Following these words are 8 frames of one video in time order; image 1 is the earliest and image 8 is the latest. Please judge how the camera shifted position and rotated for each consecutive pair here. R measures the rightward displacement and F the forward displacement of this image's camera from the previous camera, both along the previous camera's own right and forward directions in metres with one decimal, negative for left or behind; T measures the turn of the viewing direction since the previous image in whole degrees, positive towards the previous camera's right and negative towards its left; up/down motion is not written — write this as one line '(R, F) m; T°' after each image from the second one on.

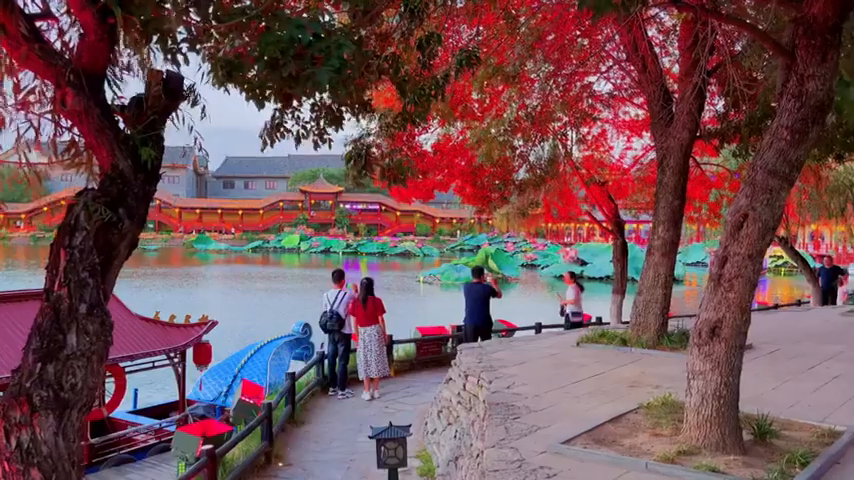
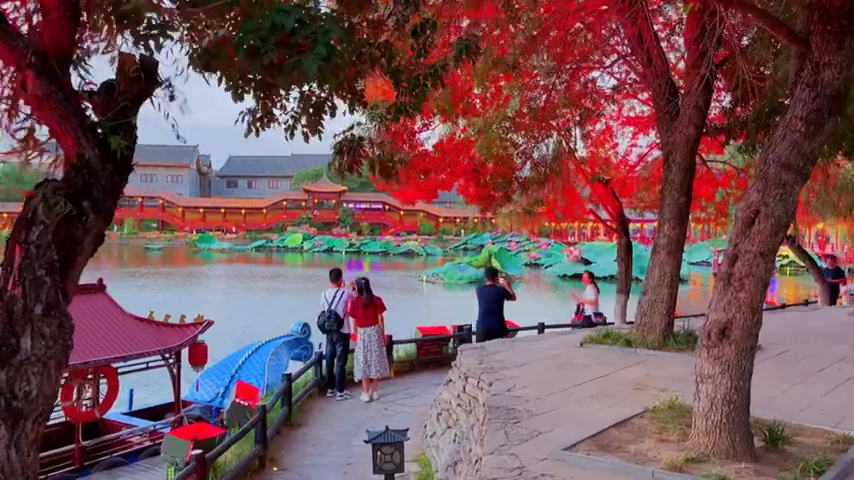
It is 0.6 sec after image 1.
(0.0, +0.2) m; 0°
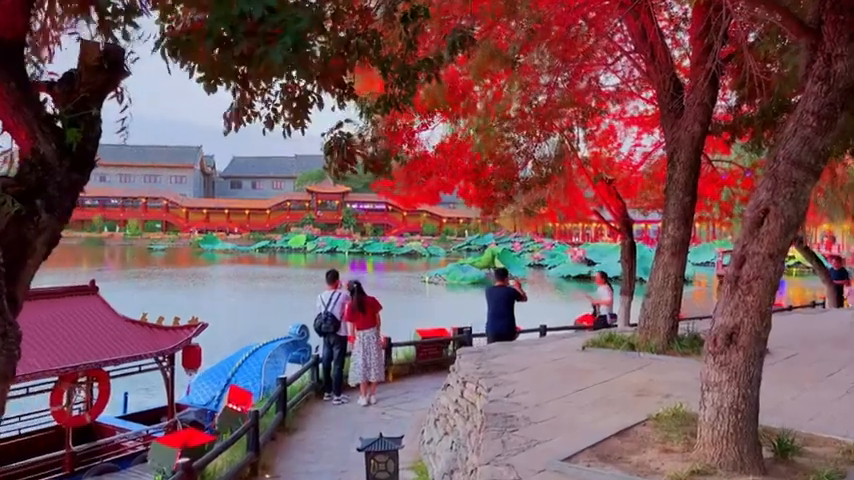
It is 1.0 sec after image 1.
(+0.1, +0.2) m; 0°
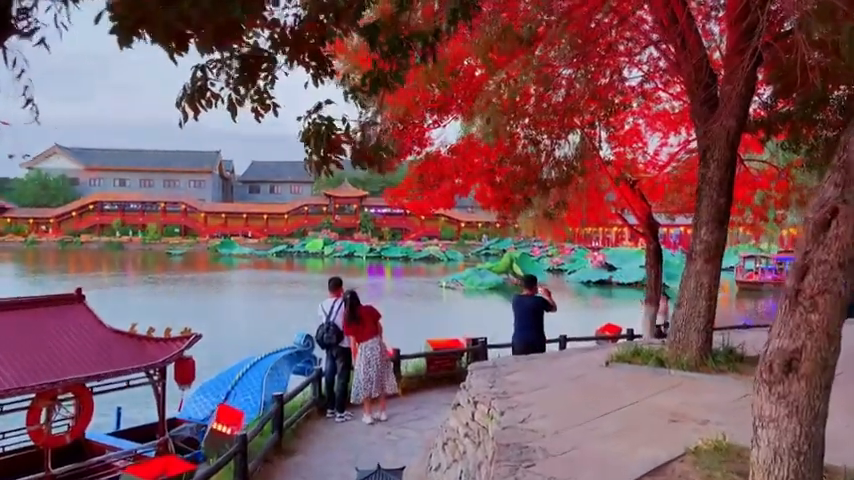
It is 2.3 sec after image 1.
(+0.1, +0.6) m; -2°
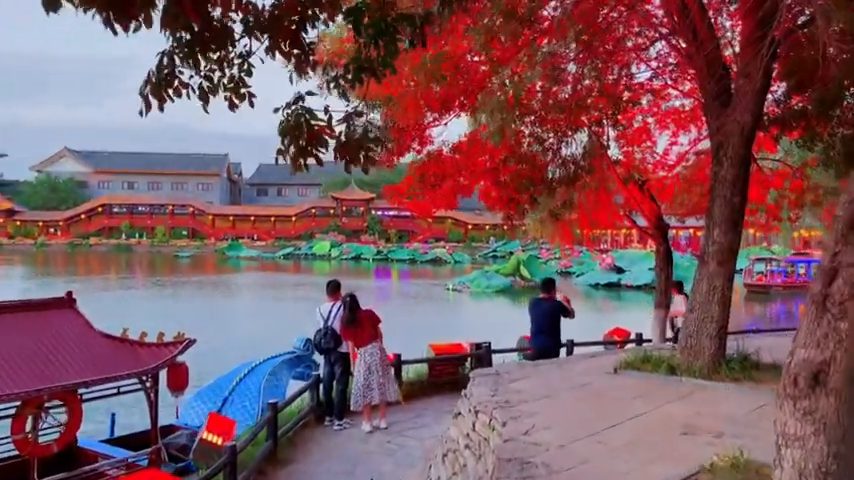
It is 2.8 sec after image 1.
(+0.1, +0.2) m; -1°
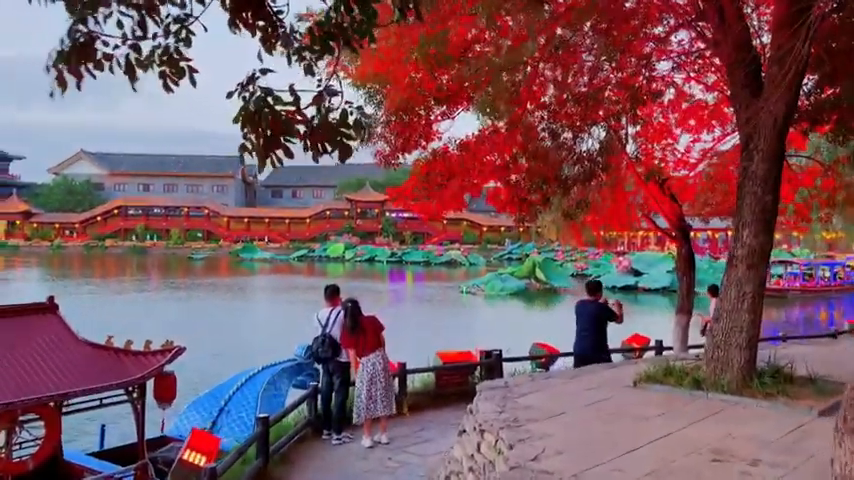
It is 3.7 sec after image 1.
(+0.1, +0.5) m; -1°
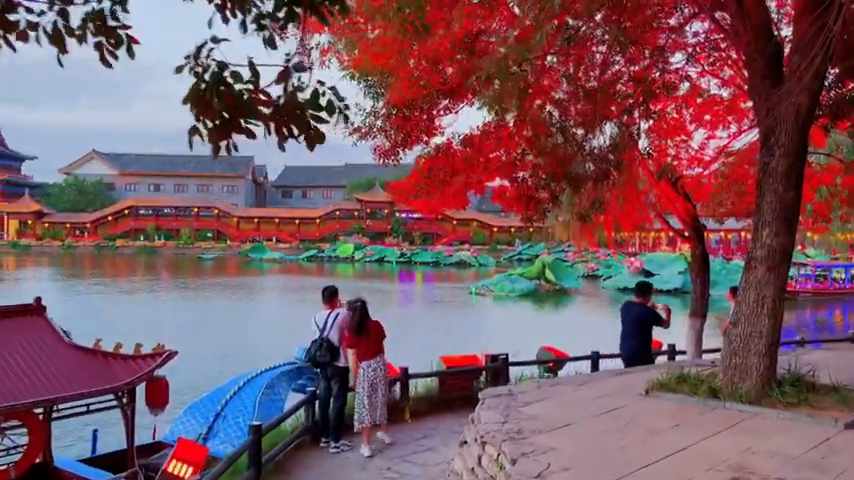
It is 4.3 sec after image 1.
(+0.1, +0.3) m; -1°
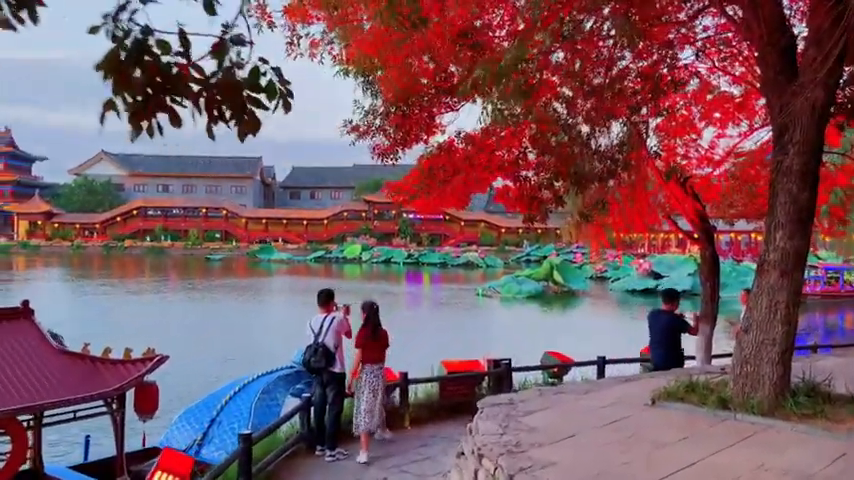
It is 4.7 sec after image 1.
(+0.1, +0.2) m; -1°
